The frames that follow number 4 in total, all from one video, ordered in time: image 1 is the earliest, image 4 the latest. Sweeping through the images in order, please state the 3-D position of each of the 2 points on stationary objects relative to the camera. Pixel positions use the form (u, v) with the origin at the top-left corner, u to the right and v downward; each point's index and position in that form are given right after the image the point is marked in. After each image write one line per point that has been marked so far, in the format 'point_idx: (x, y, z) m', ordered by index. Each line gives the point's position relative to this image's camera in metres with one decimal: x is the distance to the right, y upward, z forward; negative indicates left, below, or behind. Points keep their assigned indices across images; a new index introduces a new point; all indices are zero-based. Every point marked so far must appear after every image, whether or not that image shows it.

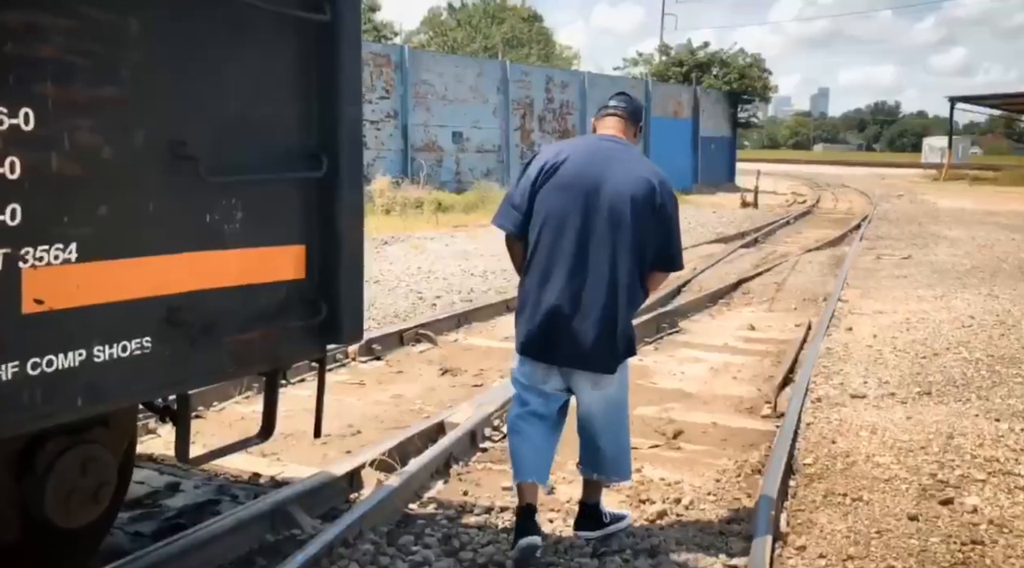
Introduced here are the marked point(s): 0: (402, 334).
0: (-0.8, -0.4, +9.0) m
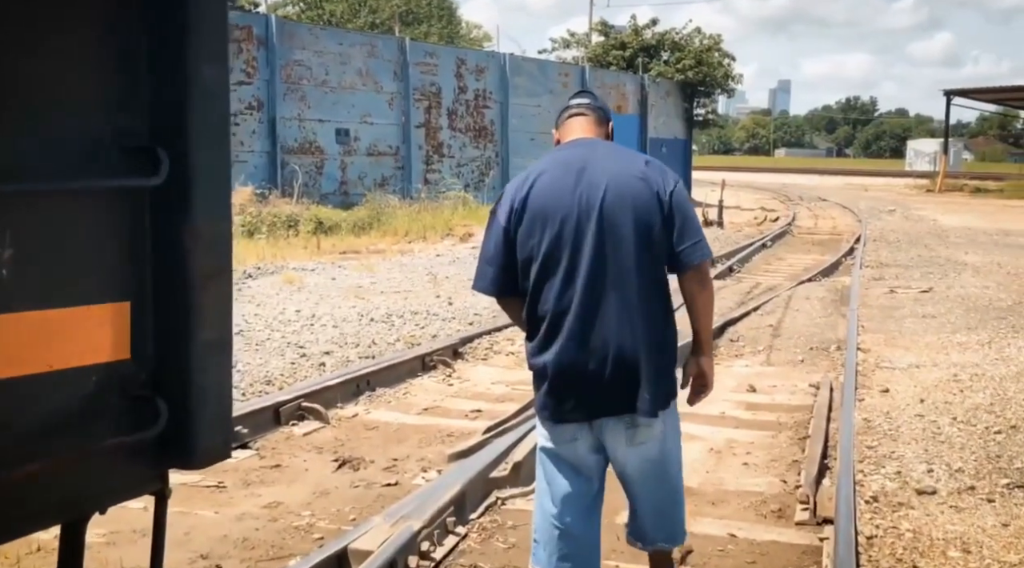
0: (-1.3, -0.7, +6.4) m
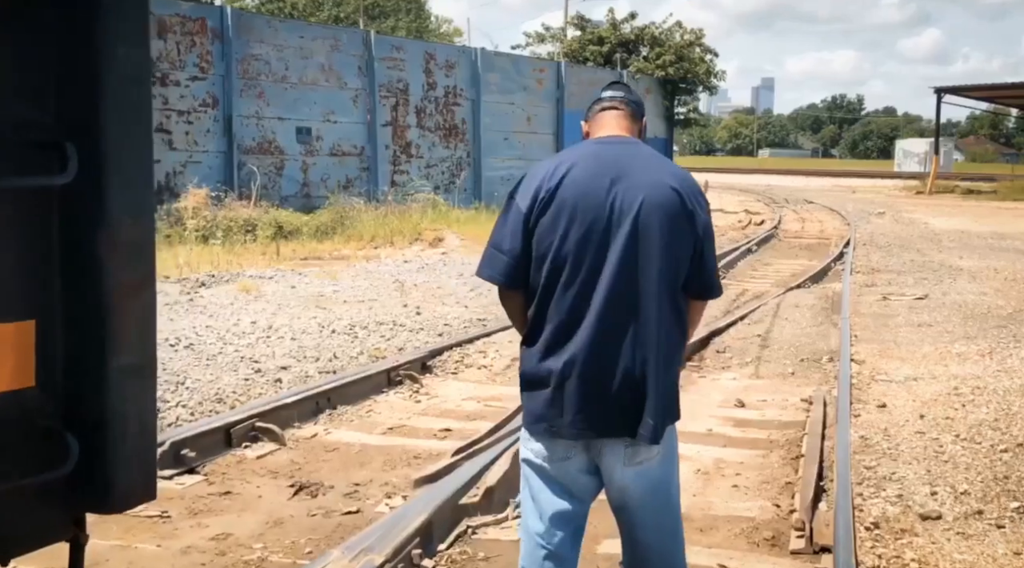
0: (-1.4, -0.7, +5.9) m
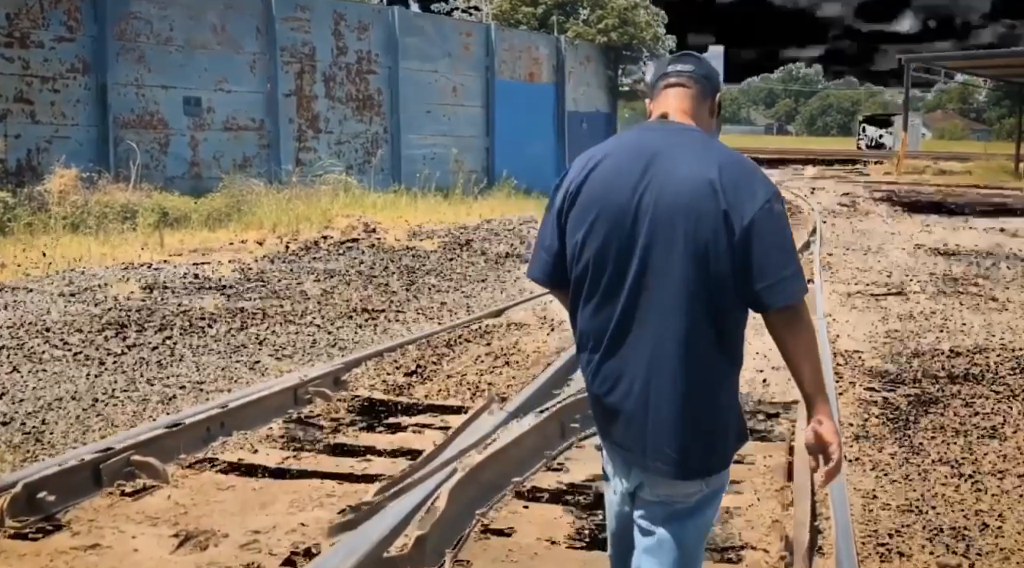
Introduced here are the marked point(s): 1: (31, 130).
0: (-1.7, -0.8, +4.8) m
1: (-6.1, +2.0, +15.3) m
